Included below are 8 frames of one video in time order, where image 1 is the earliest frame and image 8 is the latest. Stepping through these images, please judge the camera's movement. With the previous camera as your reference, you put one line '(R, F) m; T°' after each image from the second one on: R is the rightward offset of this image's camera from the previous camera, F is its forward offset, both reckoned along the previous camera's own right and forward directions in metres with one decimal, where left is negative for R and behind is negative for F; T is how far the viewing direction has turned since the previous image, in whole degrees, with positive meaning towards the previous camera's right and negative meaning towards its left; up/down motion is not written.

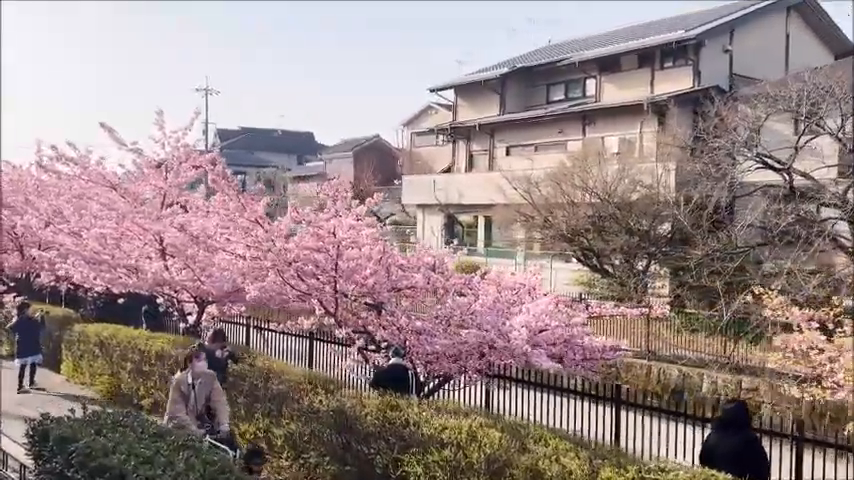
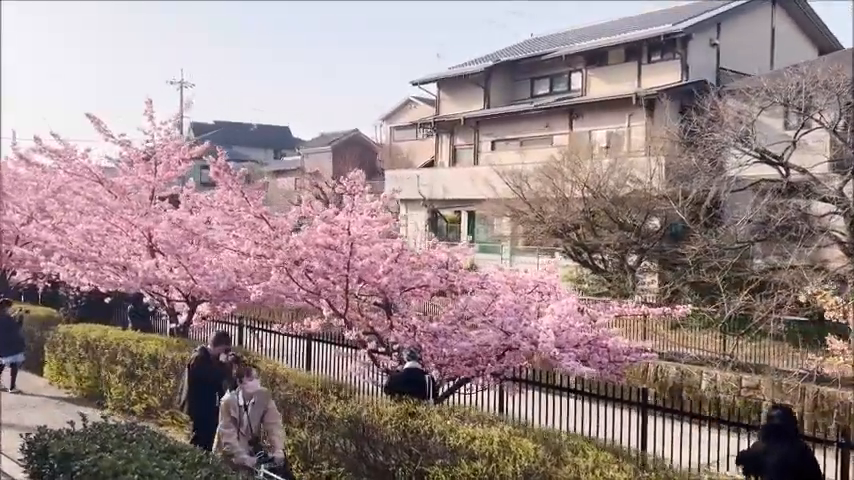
(-0.4, +0.4) m; +2°
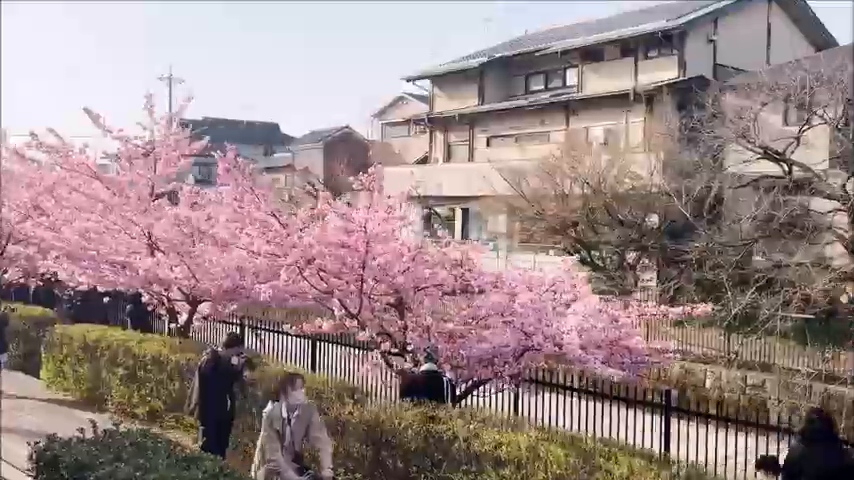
(-0.3, +0.2) m; +1°
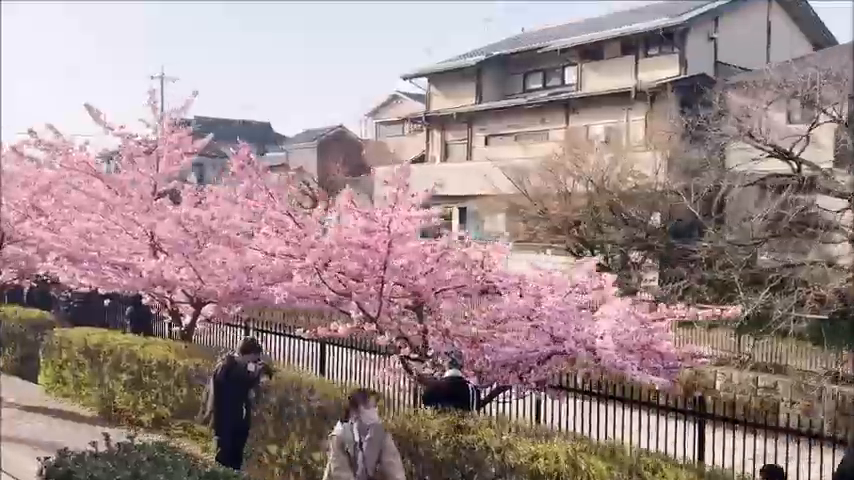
(-0.3, +0.3) m; +1°
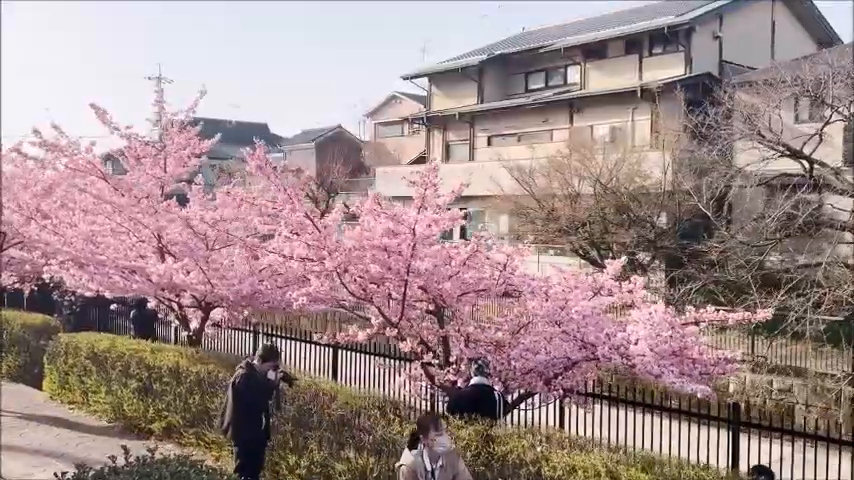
(-0.2, +0.2) m; 0°
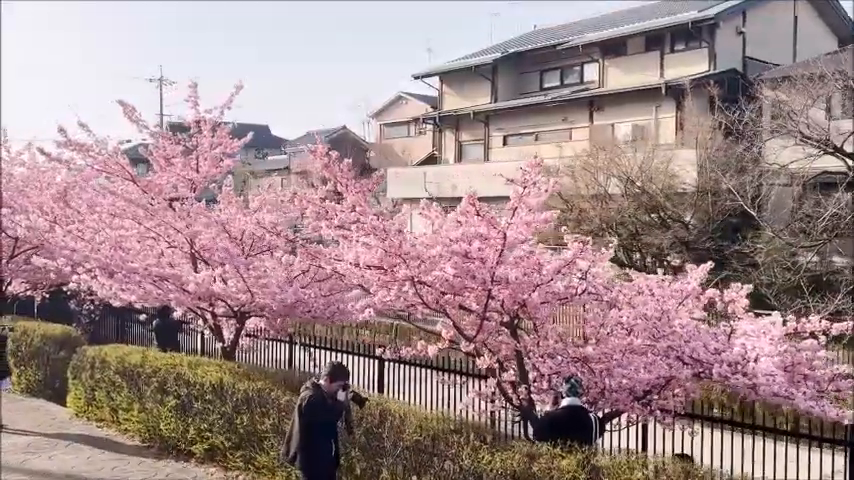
(-0.7, +0.7) m; 0°
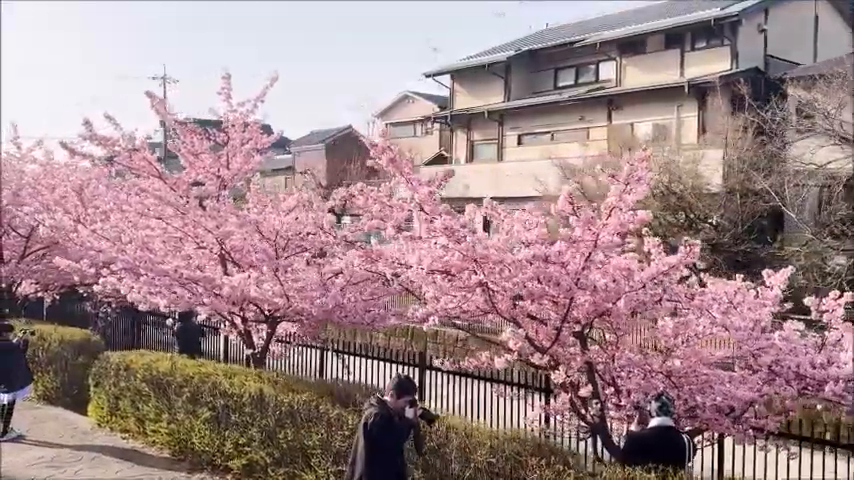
(-0.5, +0.5) m; 0°
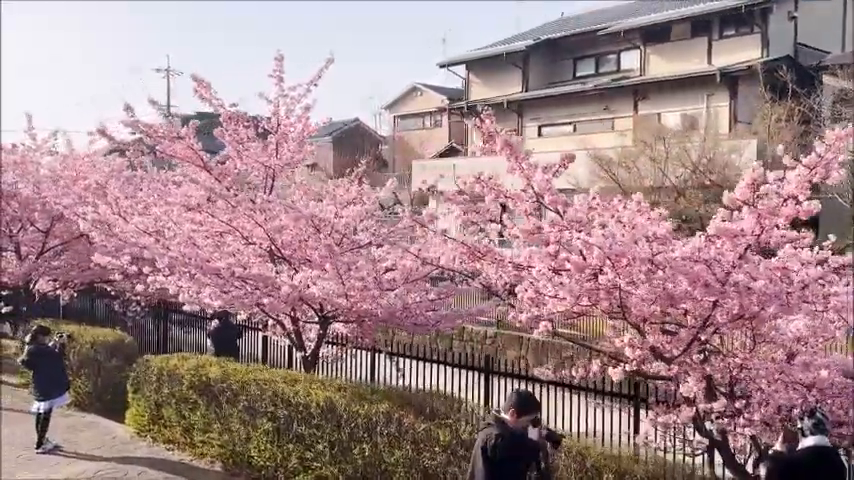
(-0.7, +0.7) m; 0°
